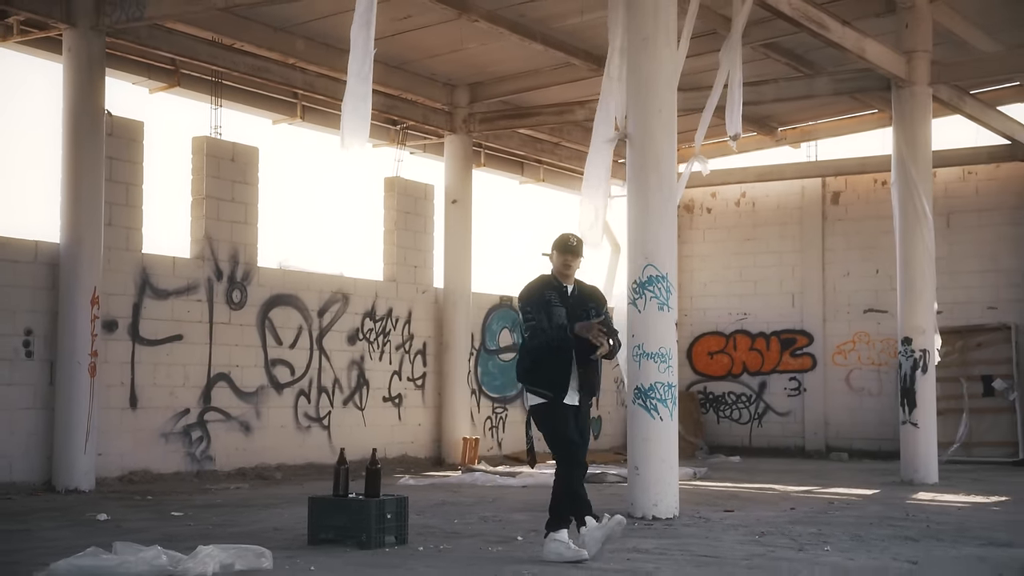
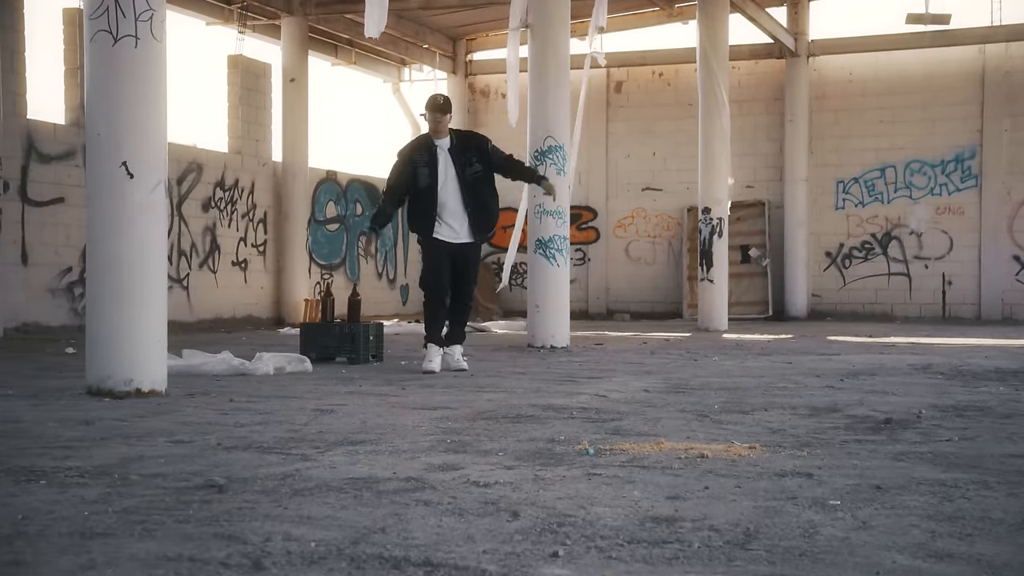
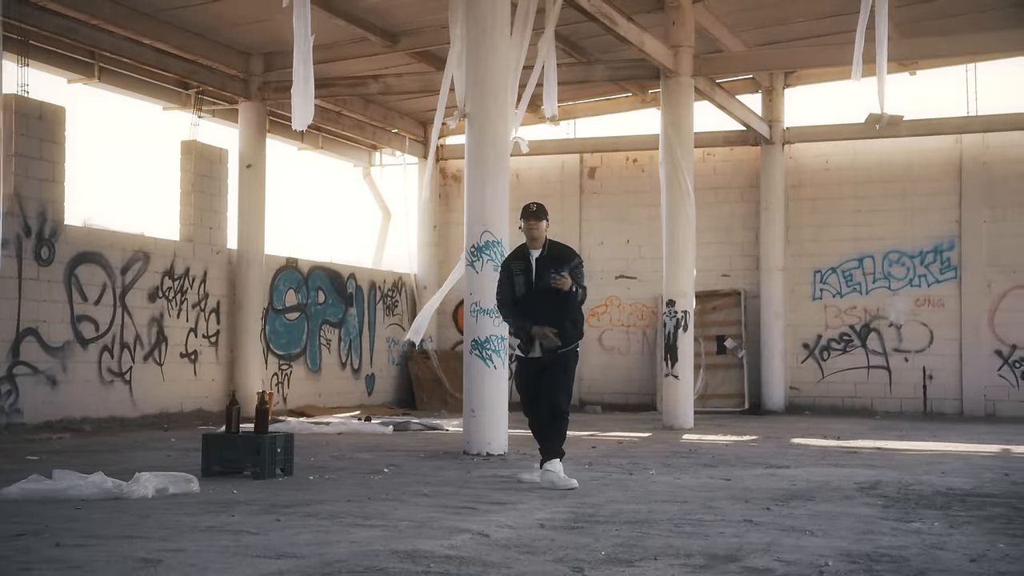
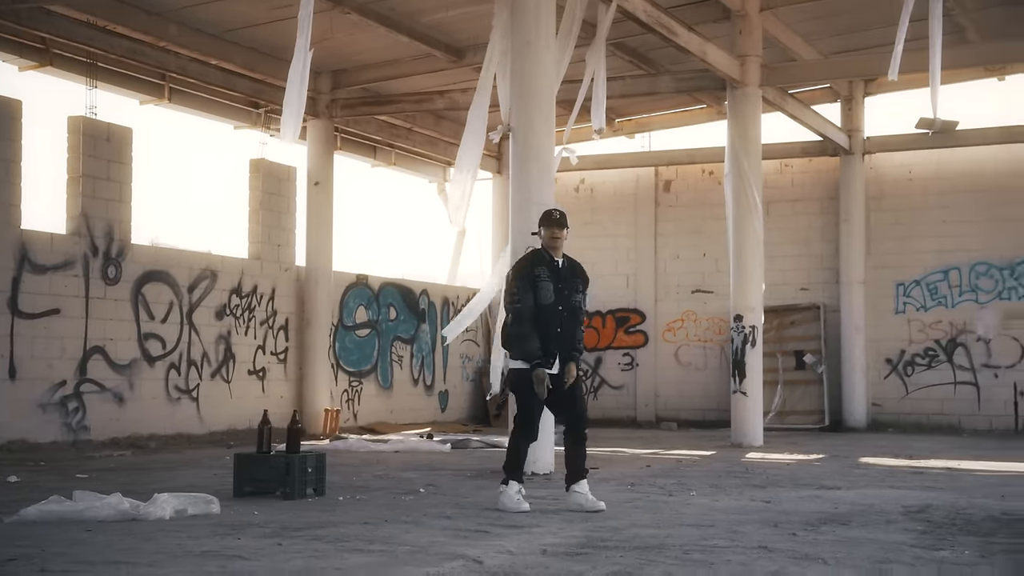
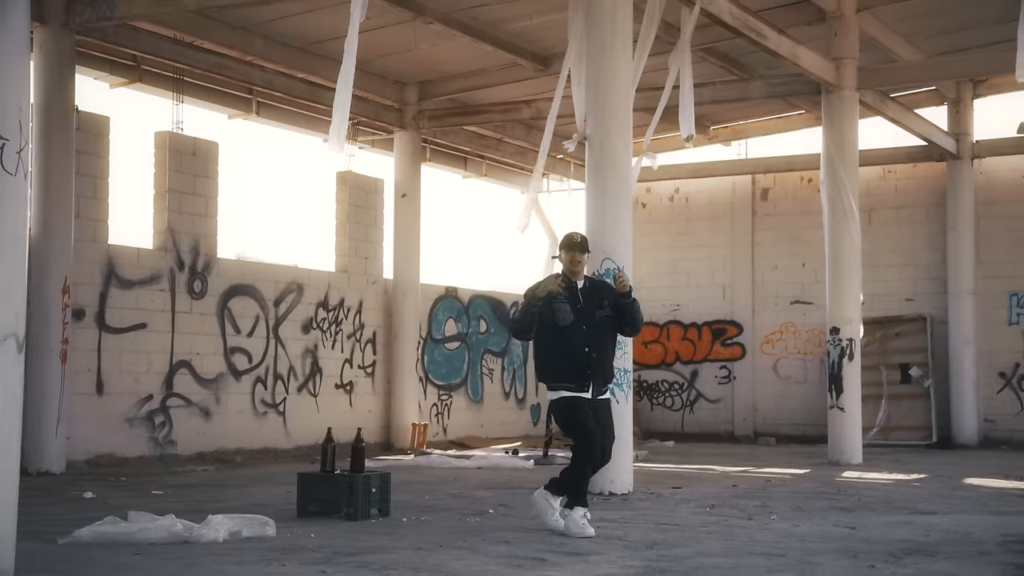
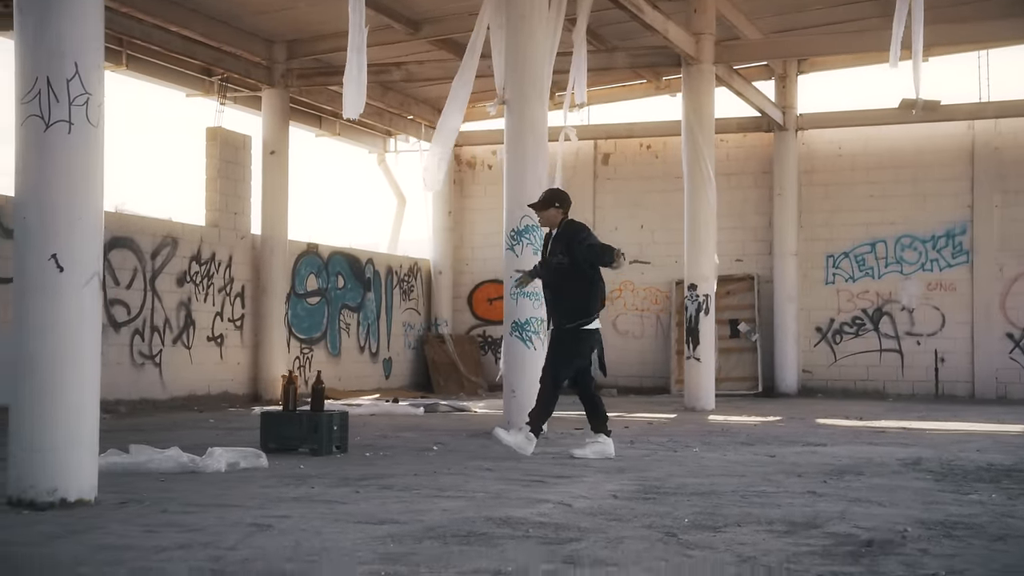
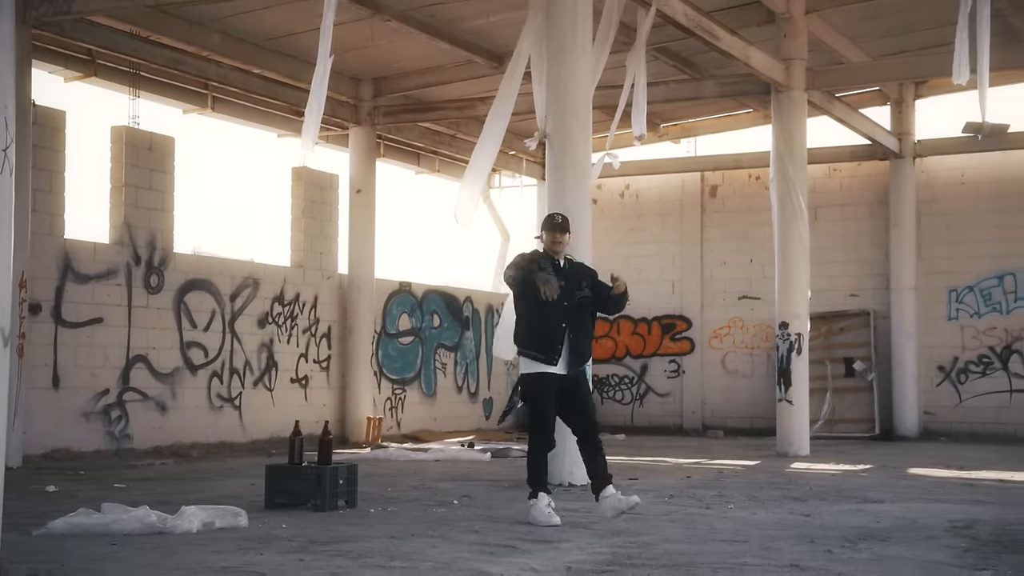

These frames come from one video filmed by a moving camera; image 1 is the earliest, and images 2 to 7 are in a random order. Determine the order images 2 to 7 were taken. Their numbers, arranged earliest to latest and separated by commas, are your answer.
5, 7, 4, 3, 6, 2
